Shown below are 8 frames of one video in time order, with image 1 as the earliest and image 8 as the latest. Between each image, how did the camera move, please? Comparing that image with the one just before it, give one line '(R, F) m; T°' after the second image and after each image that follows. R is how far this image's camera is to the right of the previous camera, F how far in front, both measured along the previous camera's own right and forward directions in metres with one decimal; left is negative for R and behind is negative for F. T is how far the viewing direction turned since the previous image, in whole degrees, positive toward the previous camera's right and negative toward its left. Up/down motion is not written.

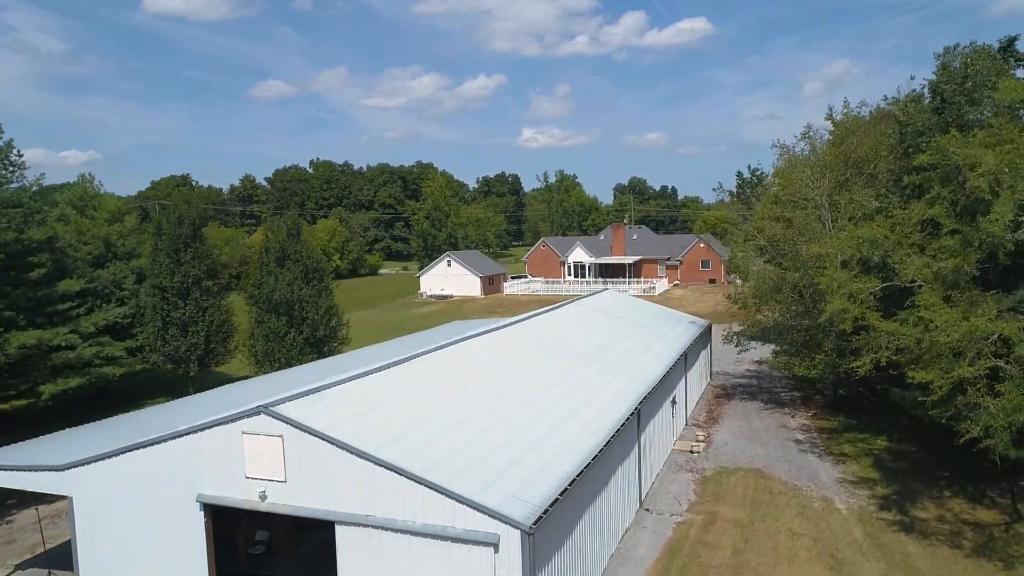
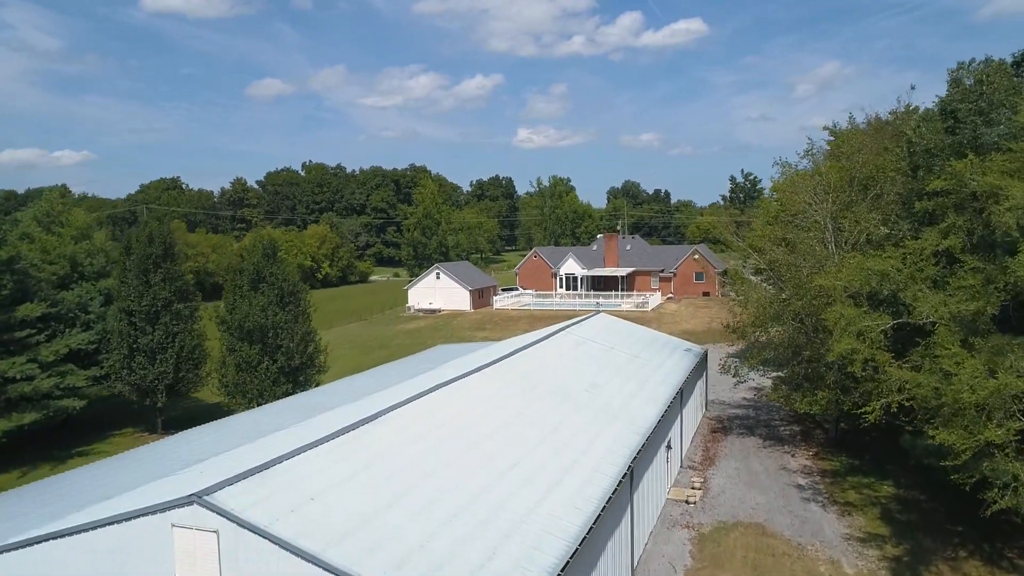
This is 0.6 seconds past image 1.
(+0.3, +1.4) m; 0°
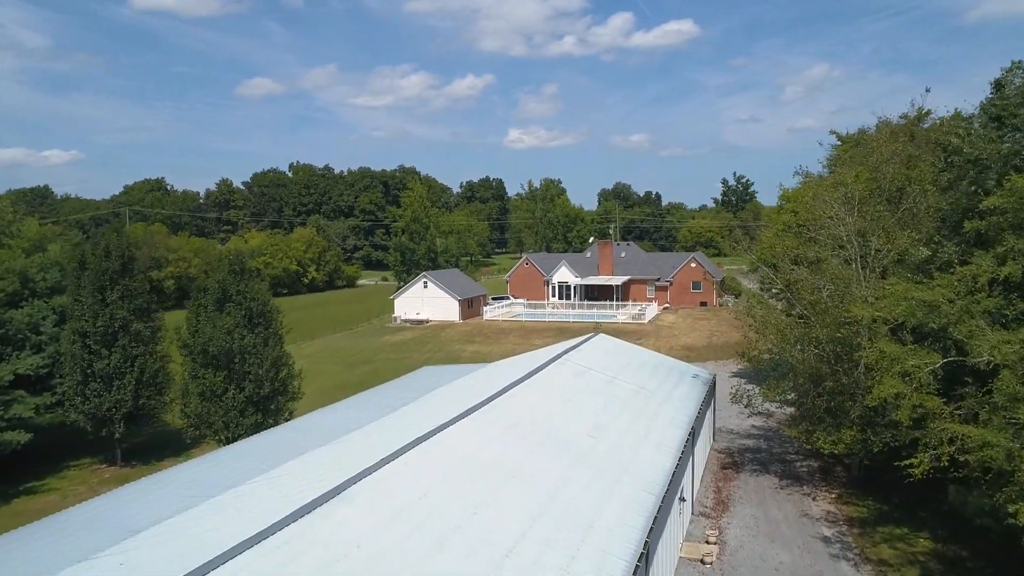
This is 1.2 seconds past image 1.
(0.0, +2.2) m; +1°
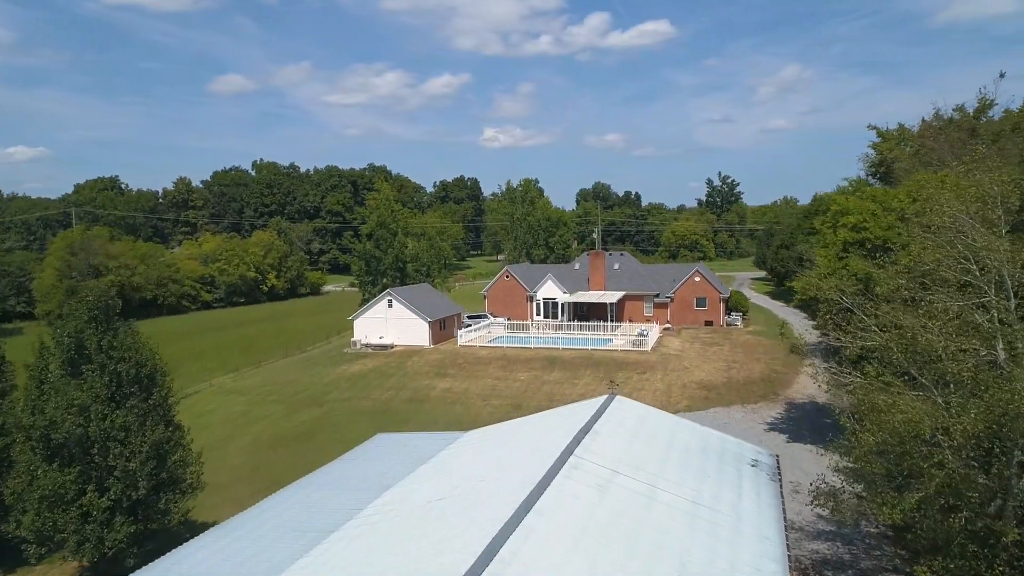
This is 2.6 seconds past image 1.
(-0.2, +7.0) m; +2°
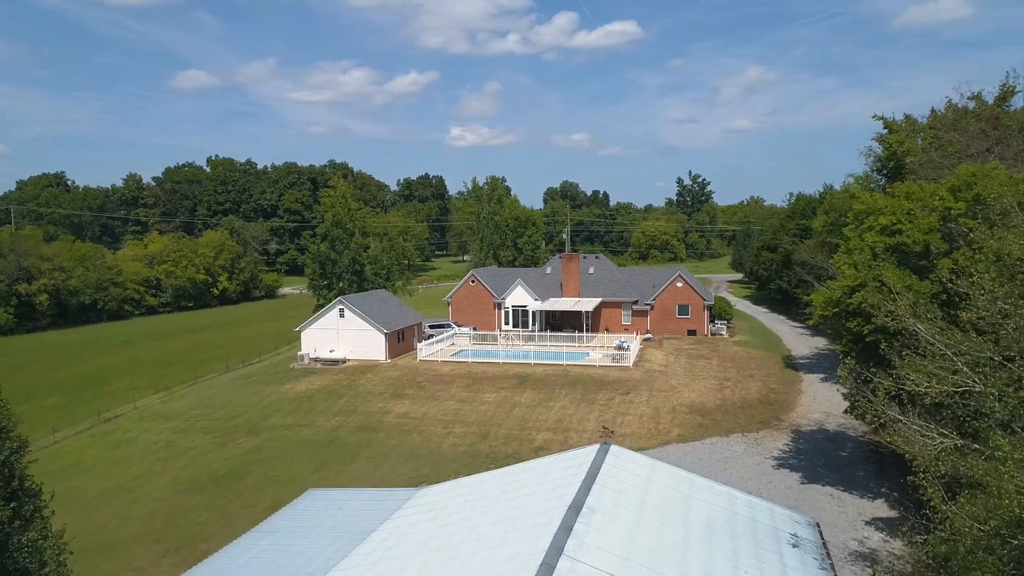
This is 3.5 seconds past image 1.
(0.0, +4.3) m; +2°
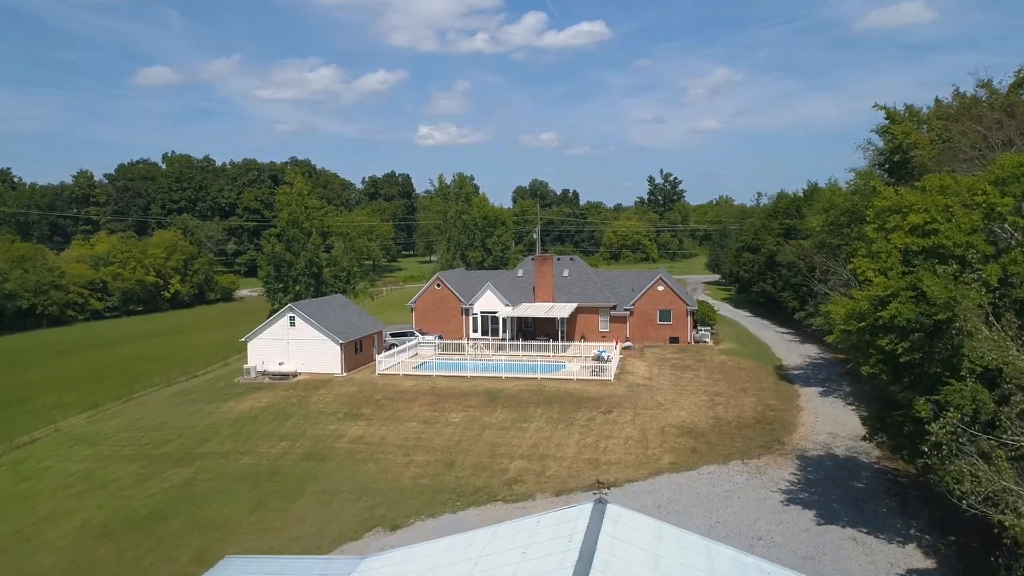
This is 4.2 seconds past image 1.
(0.0, +3.4) m; +2°
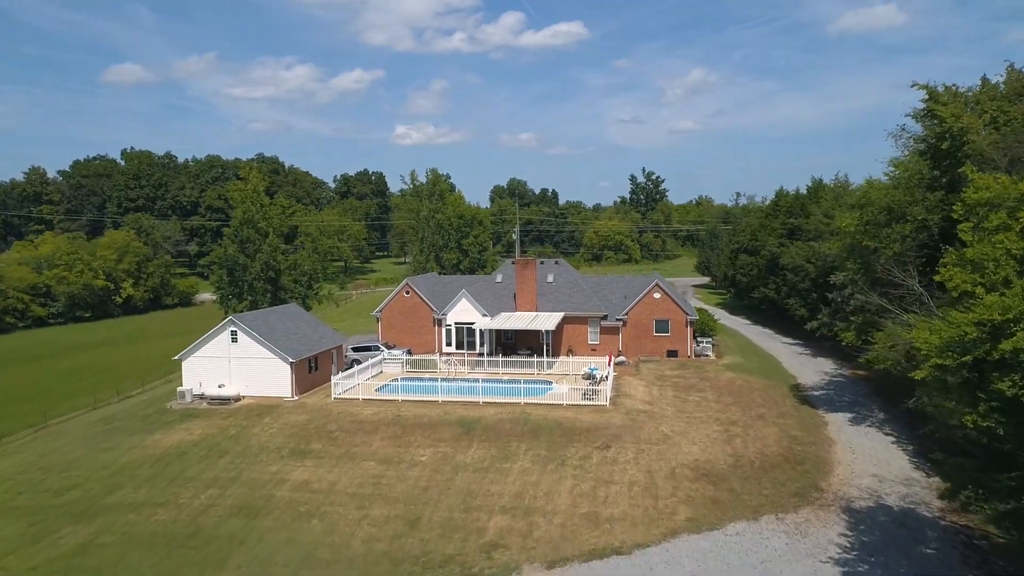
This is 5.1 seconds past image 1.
(0.0, +4.7) m; +2°
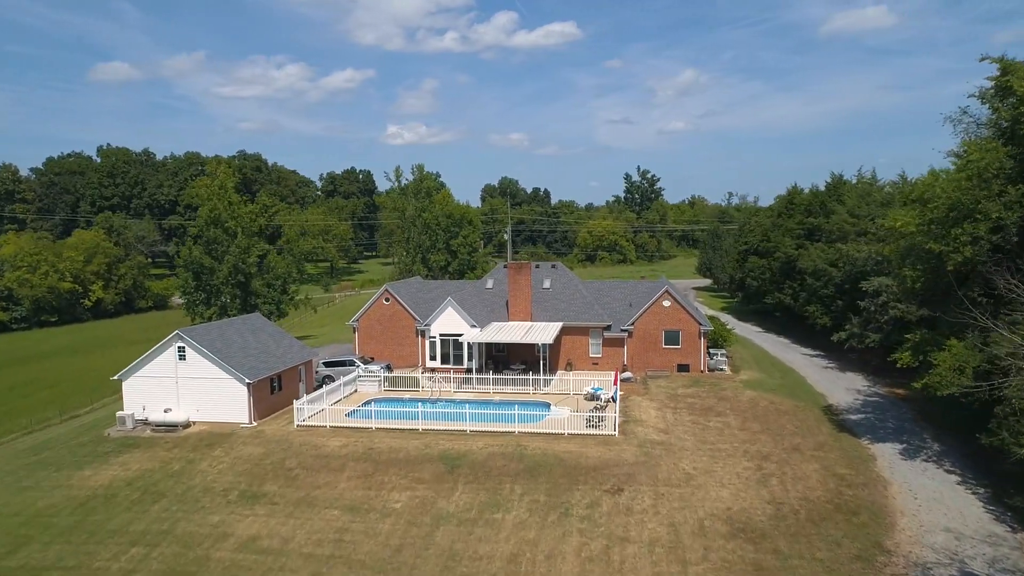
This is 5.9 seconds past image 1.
(0.0, +4.0) m; +1°
